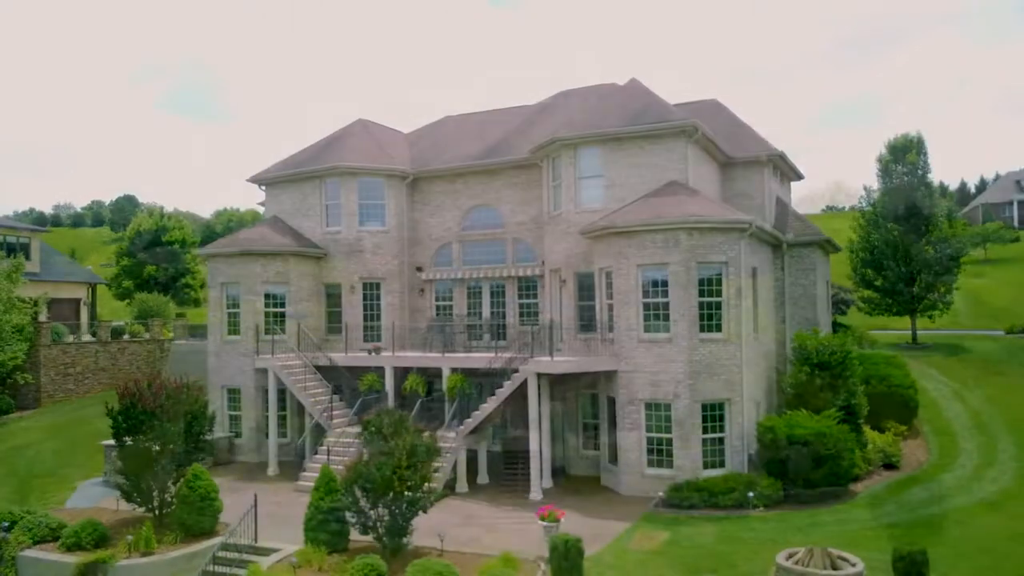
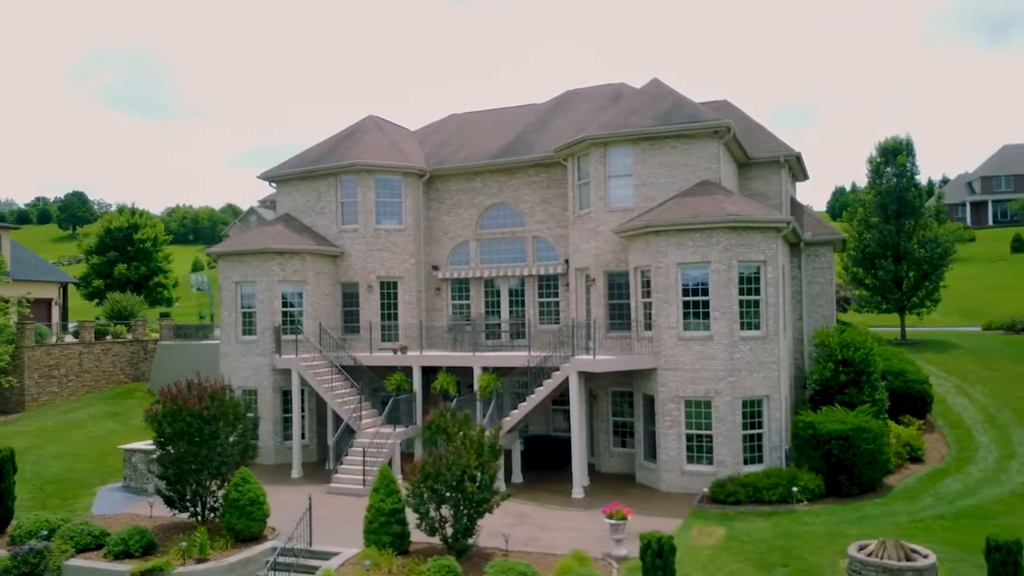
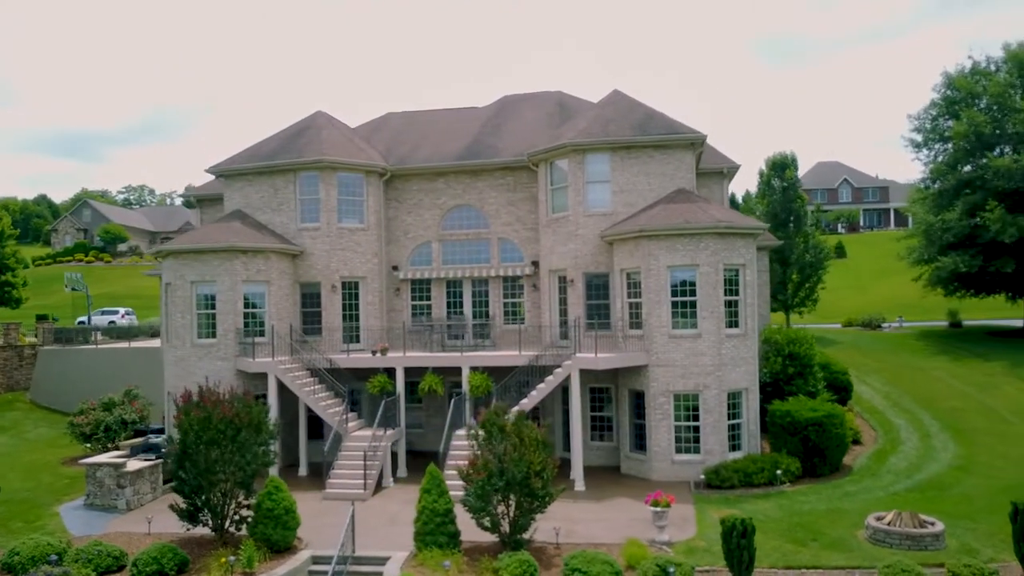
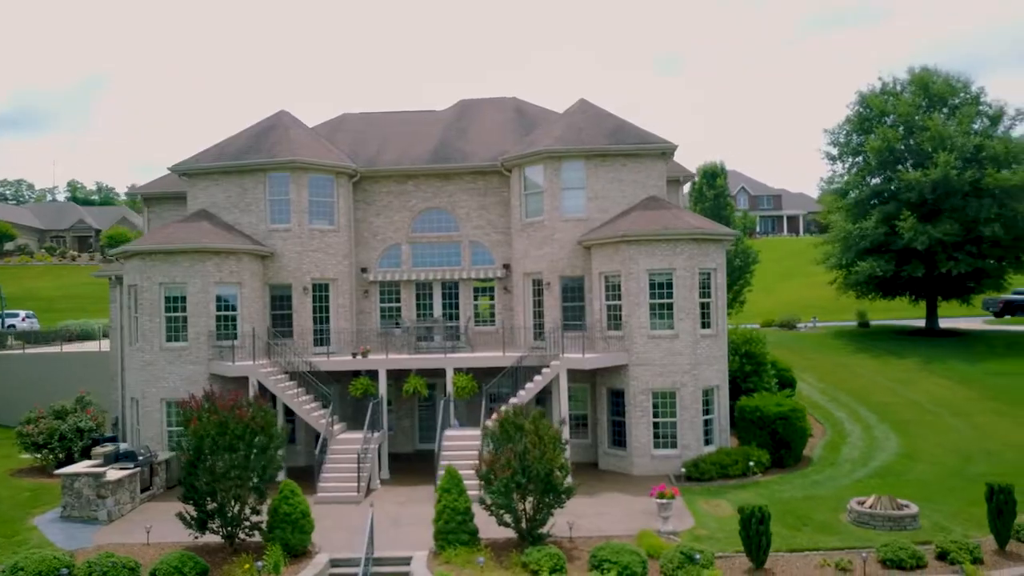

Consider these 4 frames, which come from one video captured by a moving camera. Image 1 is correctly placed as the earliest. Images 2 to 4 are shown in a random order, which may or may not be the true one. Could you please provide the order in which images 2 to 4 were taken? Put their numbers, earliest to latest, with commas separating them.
2, 3, 4
